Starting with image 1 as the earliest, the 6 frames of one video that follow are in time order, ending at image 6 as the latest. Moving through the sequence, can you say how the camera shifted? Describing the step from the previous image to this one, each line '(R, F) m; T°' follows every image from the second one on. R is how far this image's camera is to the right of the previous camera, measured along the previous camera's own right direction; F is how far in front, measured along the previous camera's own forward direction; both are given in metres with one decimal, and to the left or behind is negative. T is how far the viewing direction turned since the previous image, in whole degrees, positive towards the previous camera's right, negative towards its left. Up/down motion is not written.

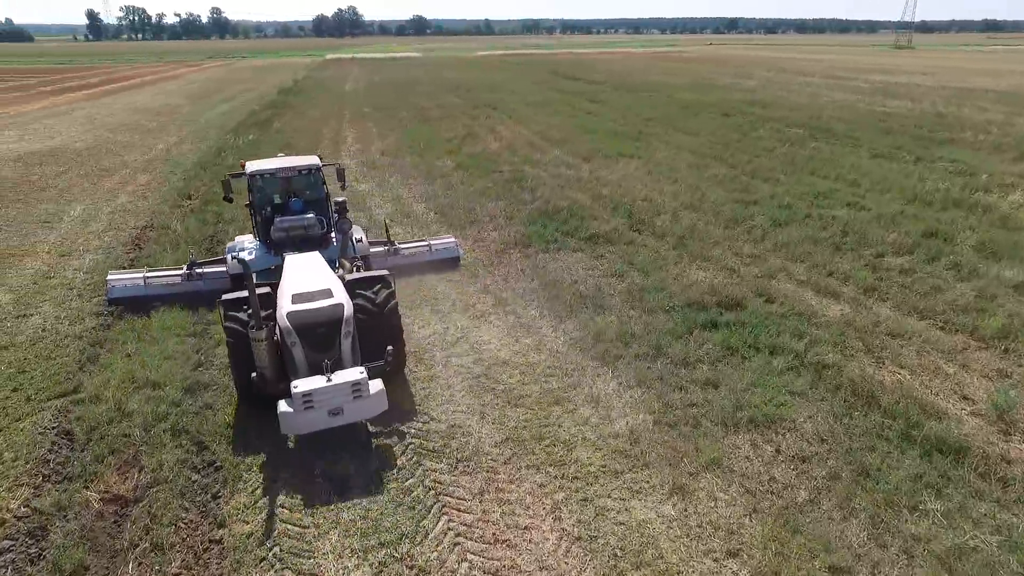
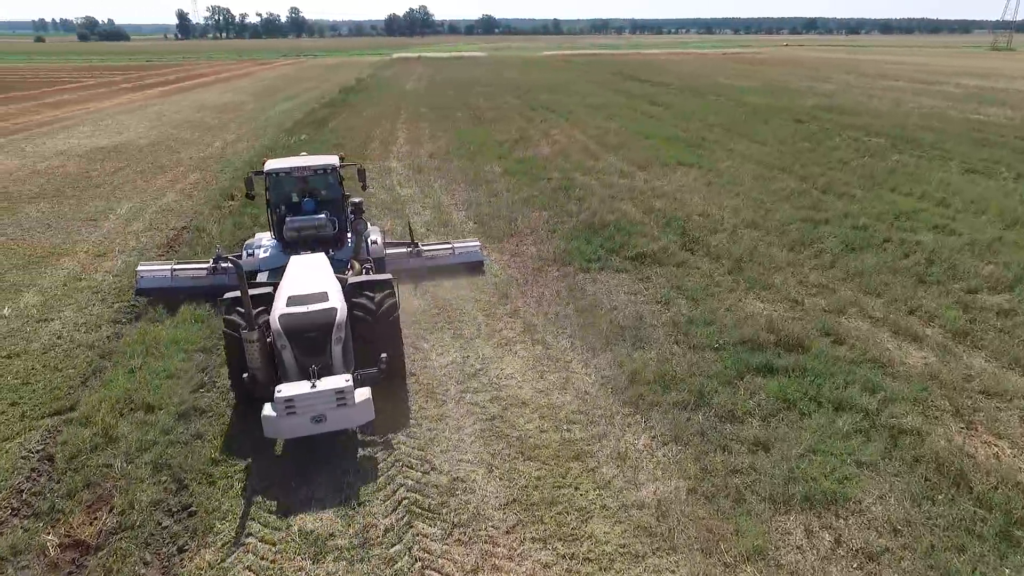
(+0.3, +0.8) m; -5°
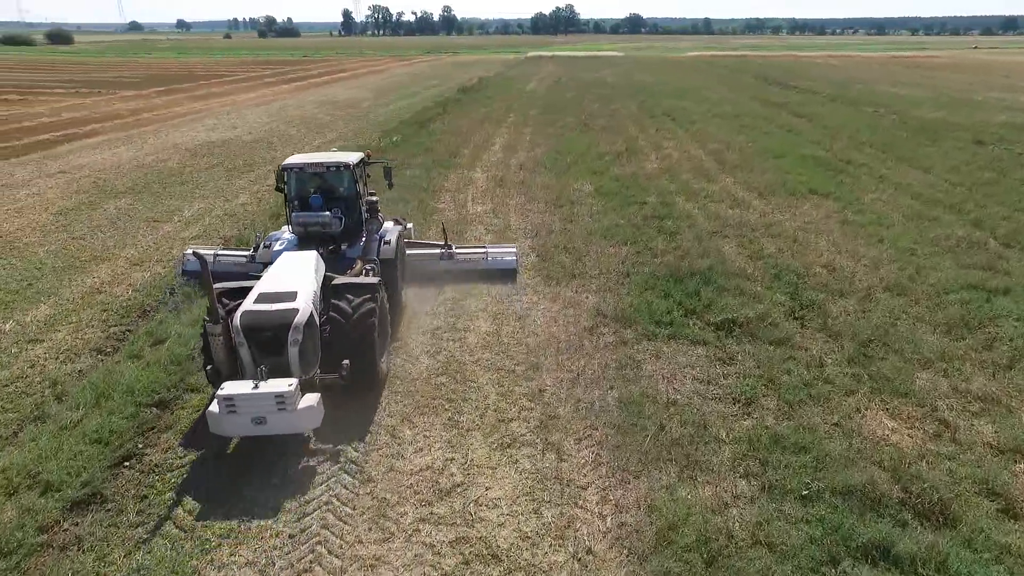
(+1.0, +2.0) m; -11°
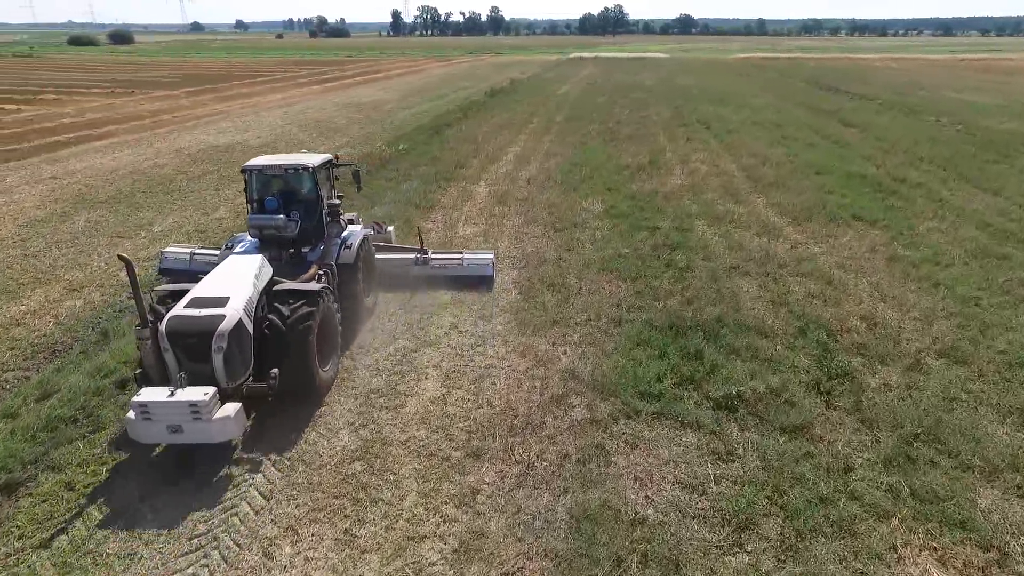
(+0.9, +1.5) m; -4°
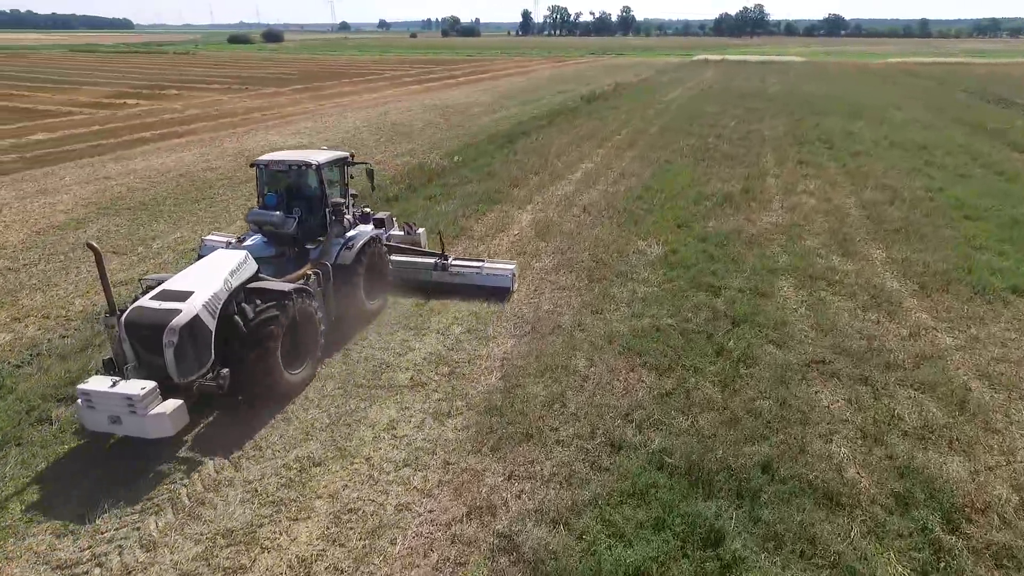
(+1.3, +2.3) m; -10°
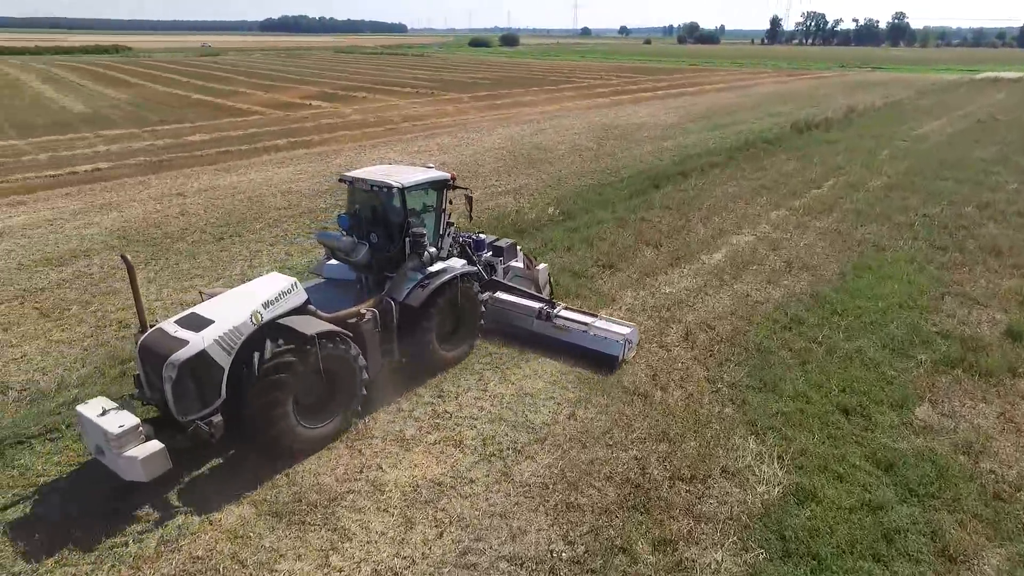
(+1.8, +4.7) m; -19°
